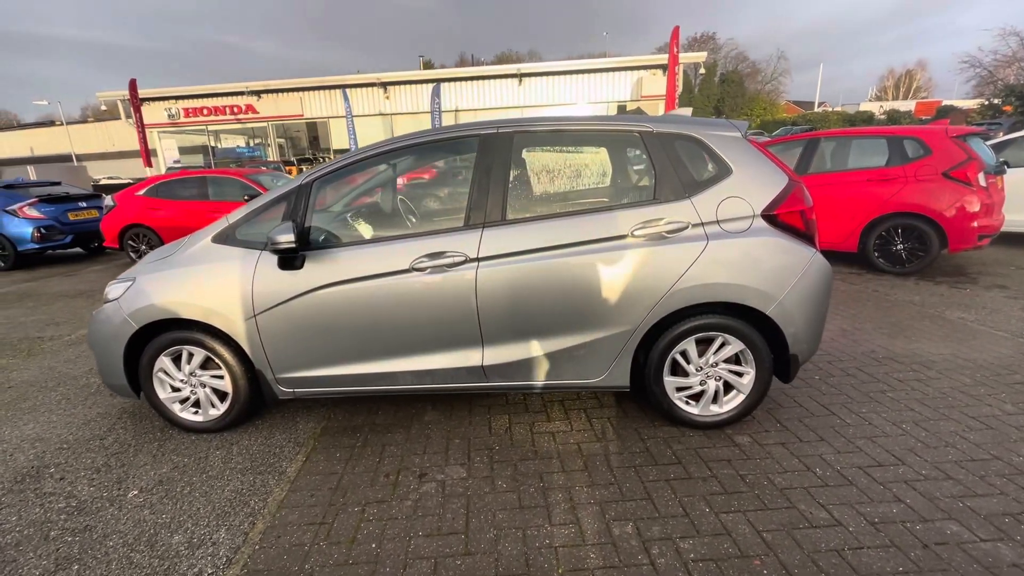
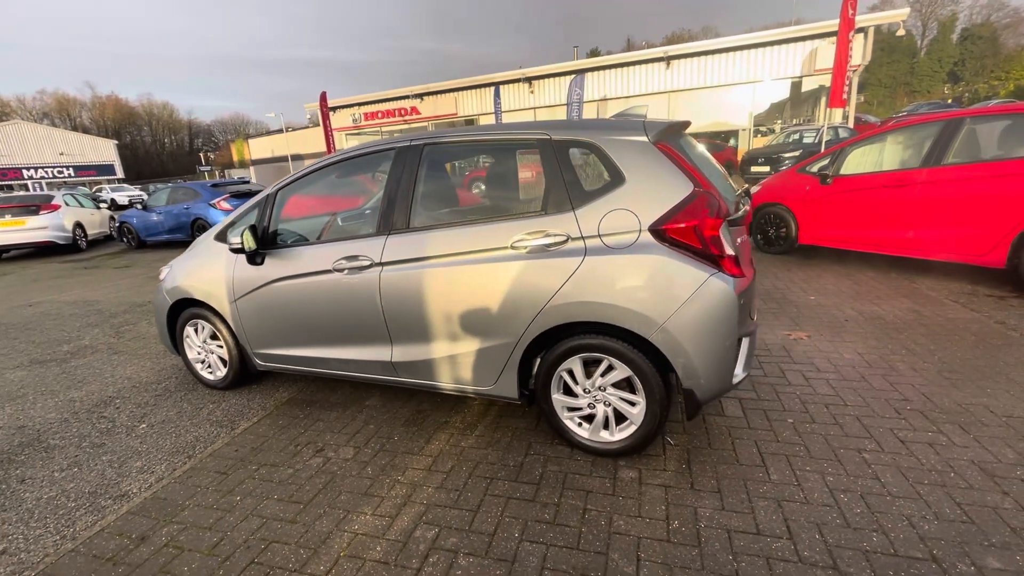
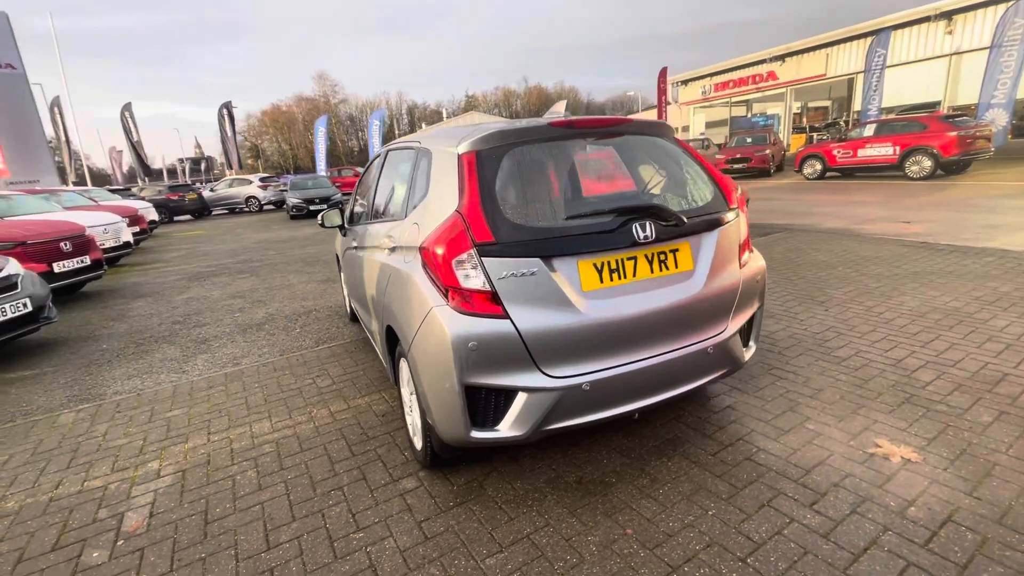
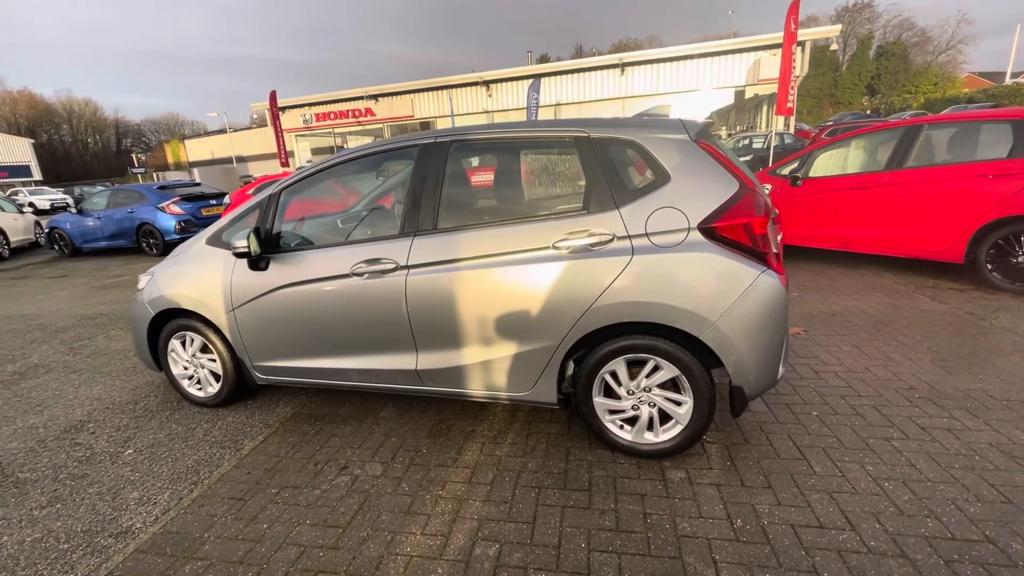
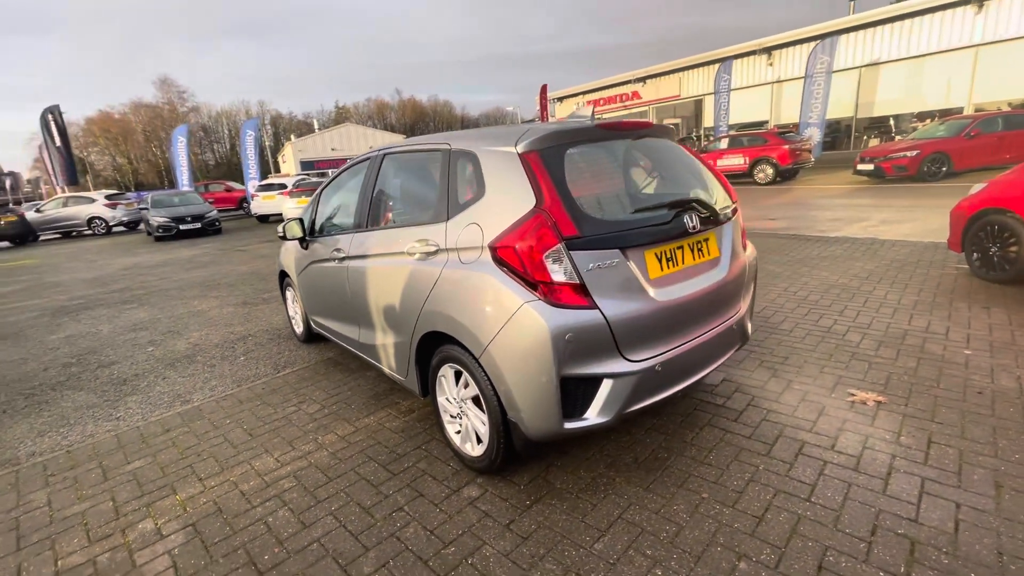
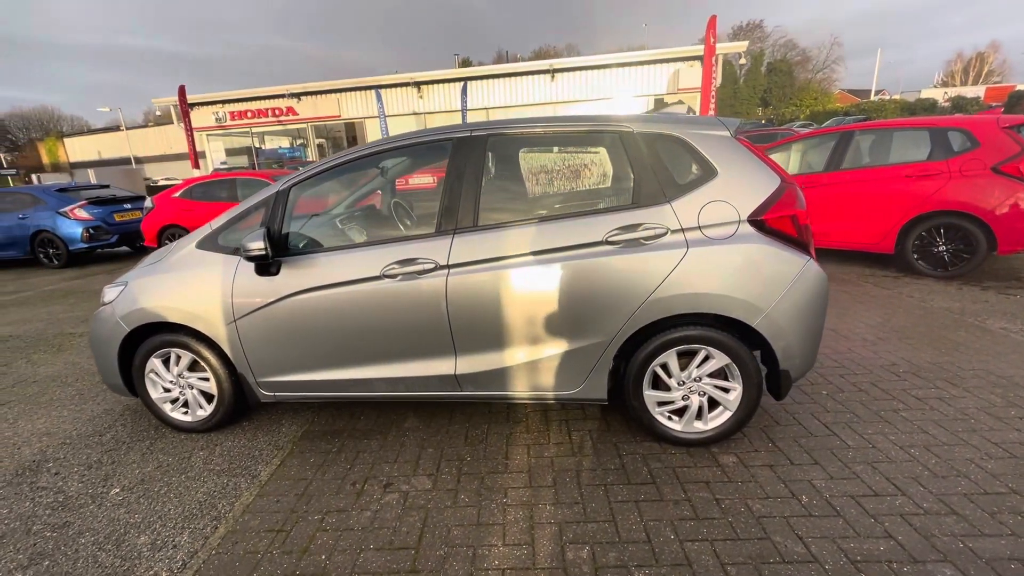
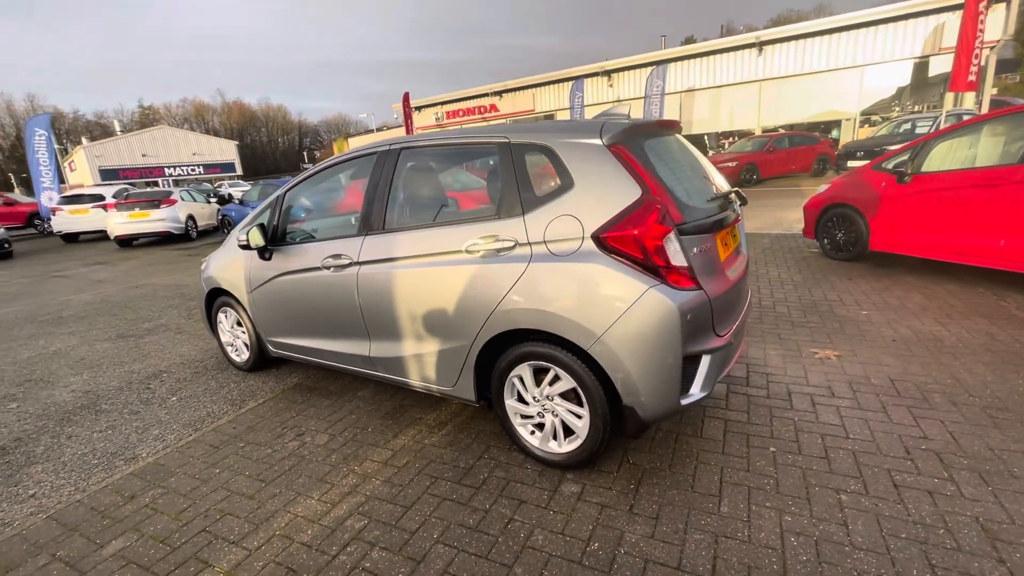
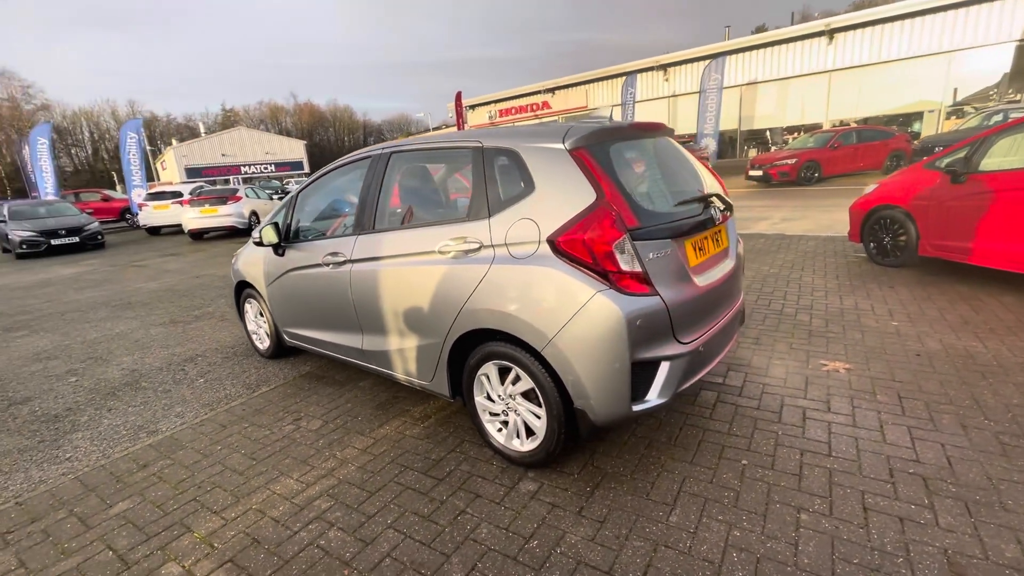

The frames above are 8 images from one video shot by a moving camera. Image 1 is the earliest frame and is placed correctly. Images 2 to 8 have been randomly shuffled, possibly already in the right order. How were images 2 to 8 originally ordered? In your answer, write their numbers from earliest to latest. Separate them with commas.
6, 4, 2, 7, 8, 5, 3
